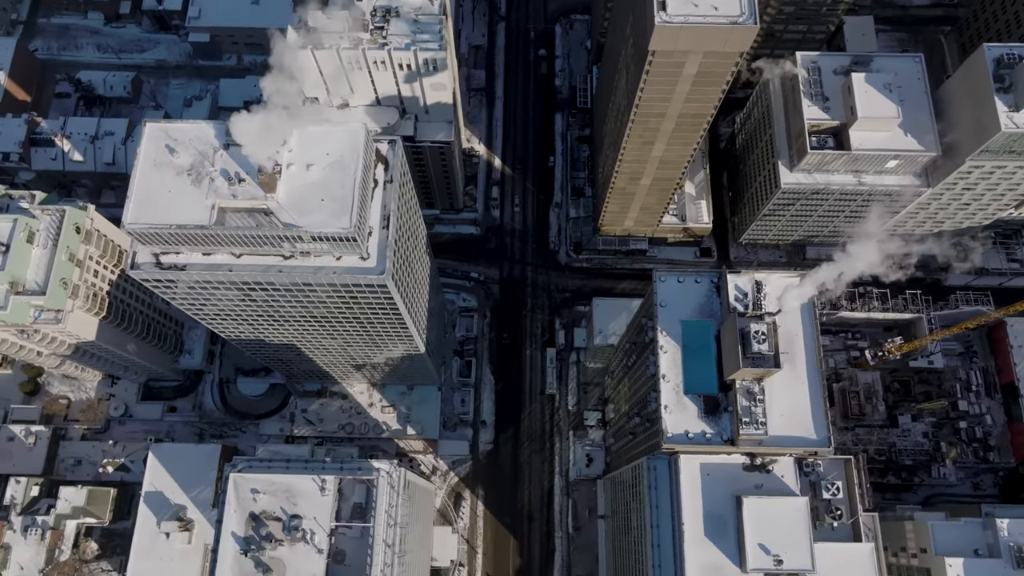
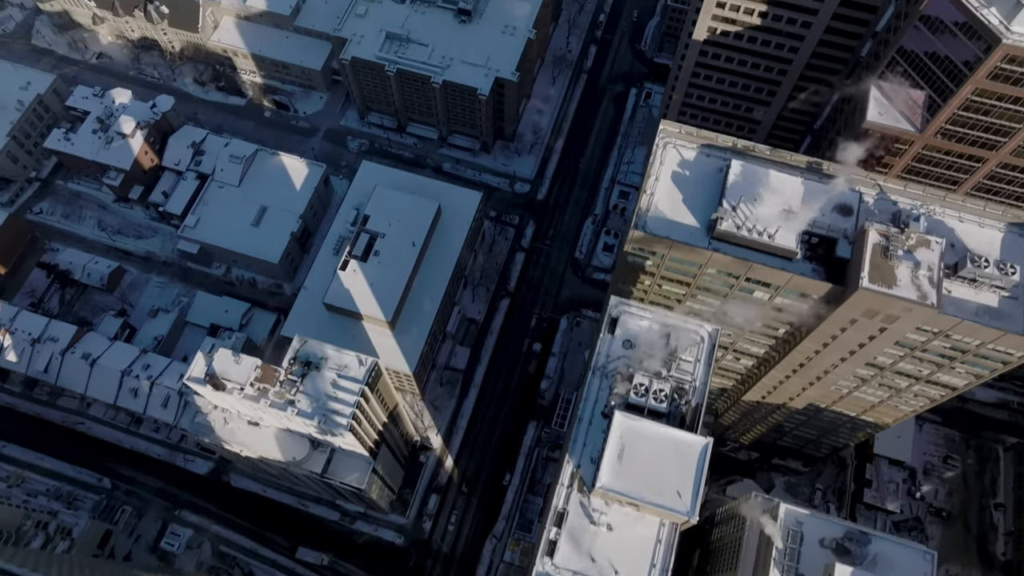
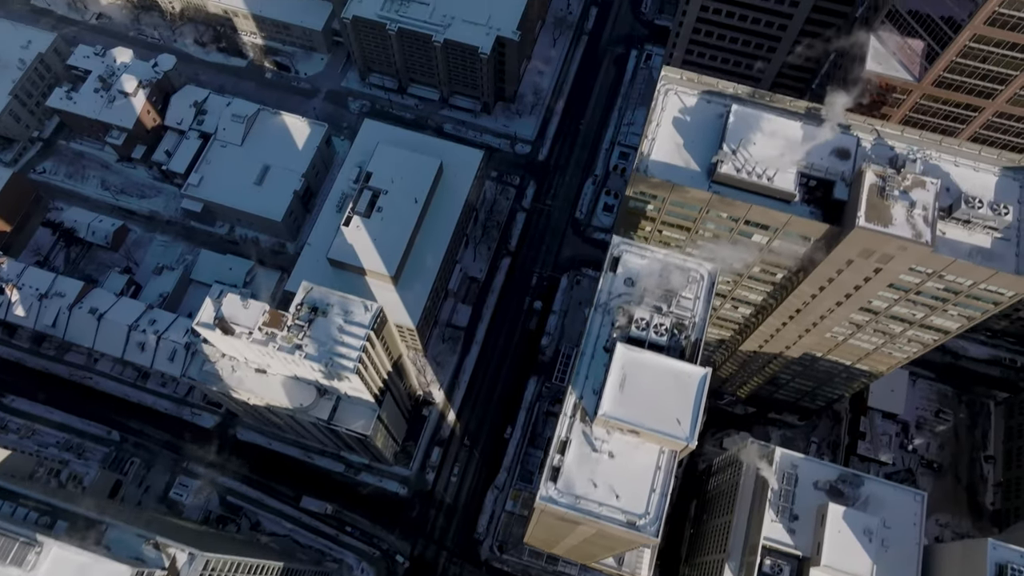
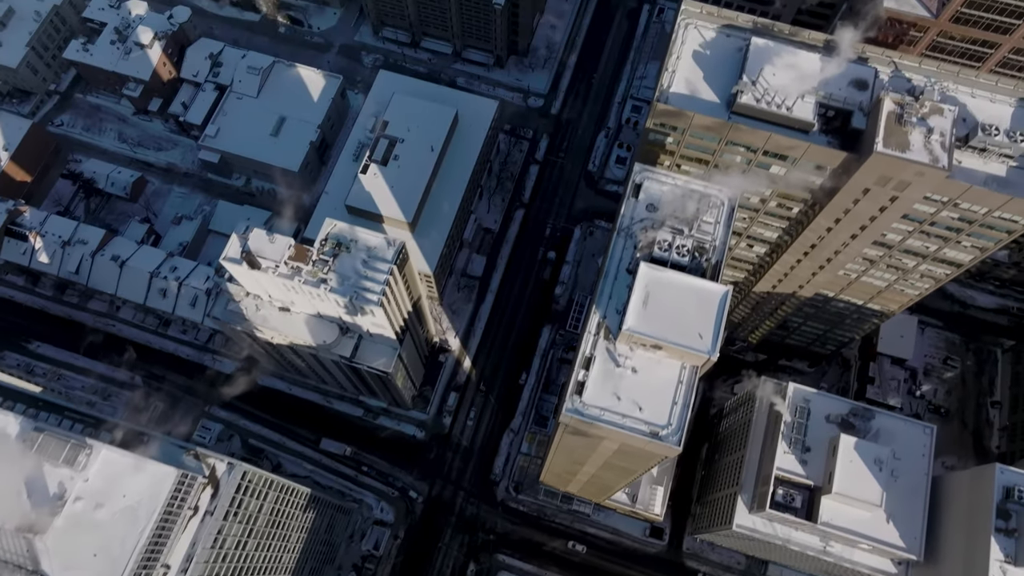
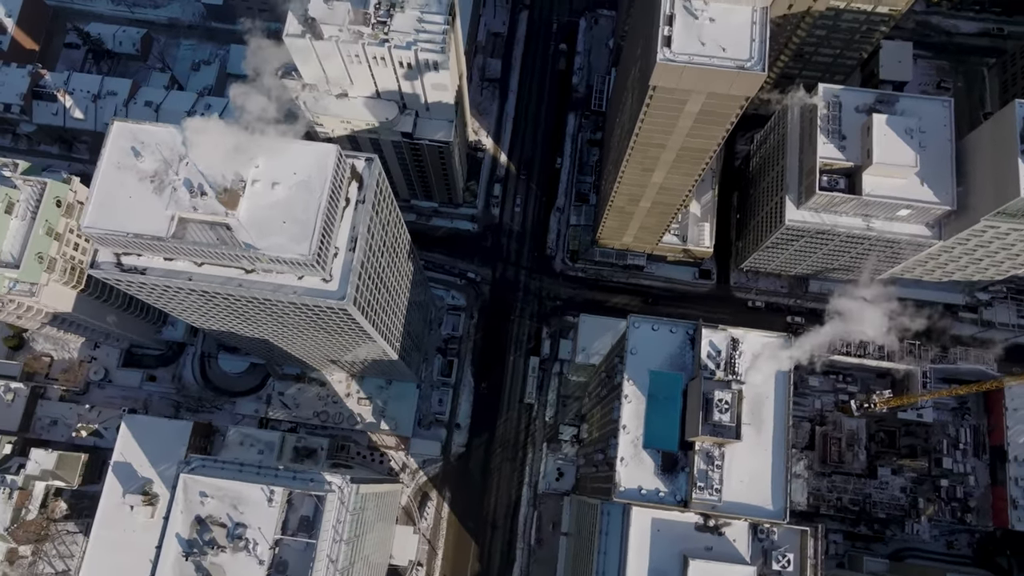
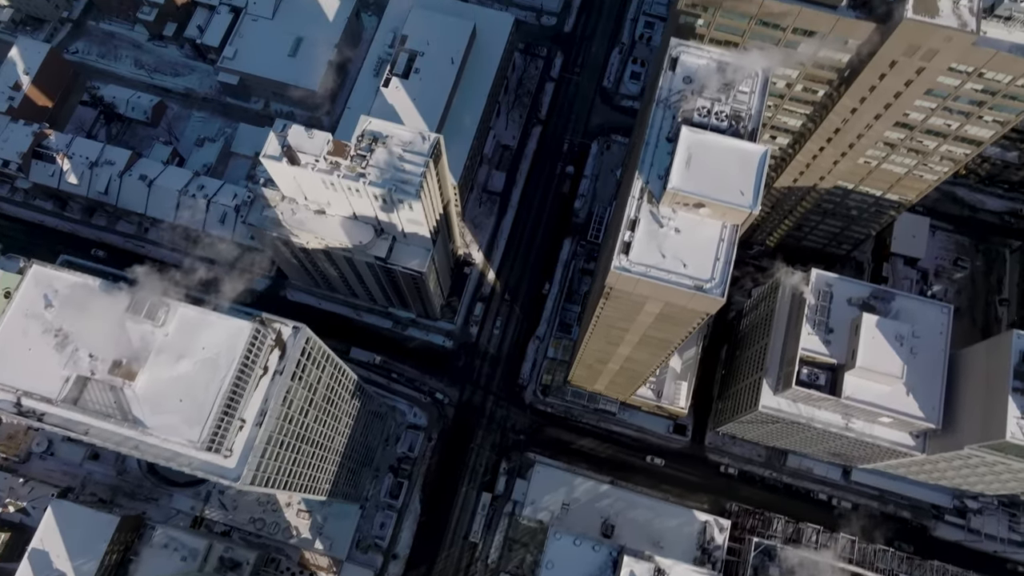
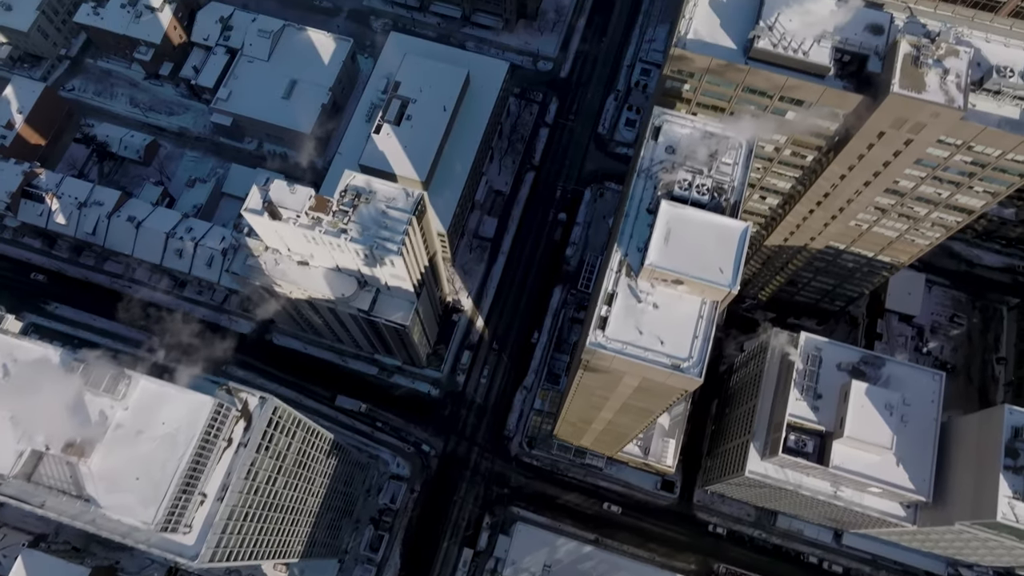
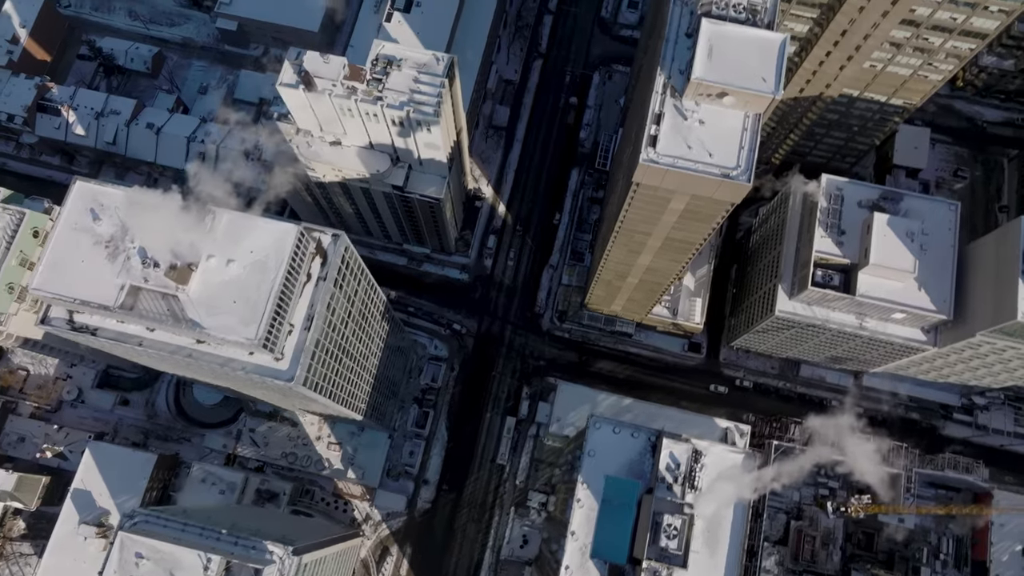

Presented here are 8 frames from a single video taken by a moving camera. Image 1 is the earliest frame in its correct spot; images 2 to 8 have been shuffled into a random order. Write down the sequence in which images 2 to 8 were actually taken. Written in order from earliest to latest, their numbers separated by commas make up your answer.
5, 8, 6, 7, 4, 3, 2
